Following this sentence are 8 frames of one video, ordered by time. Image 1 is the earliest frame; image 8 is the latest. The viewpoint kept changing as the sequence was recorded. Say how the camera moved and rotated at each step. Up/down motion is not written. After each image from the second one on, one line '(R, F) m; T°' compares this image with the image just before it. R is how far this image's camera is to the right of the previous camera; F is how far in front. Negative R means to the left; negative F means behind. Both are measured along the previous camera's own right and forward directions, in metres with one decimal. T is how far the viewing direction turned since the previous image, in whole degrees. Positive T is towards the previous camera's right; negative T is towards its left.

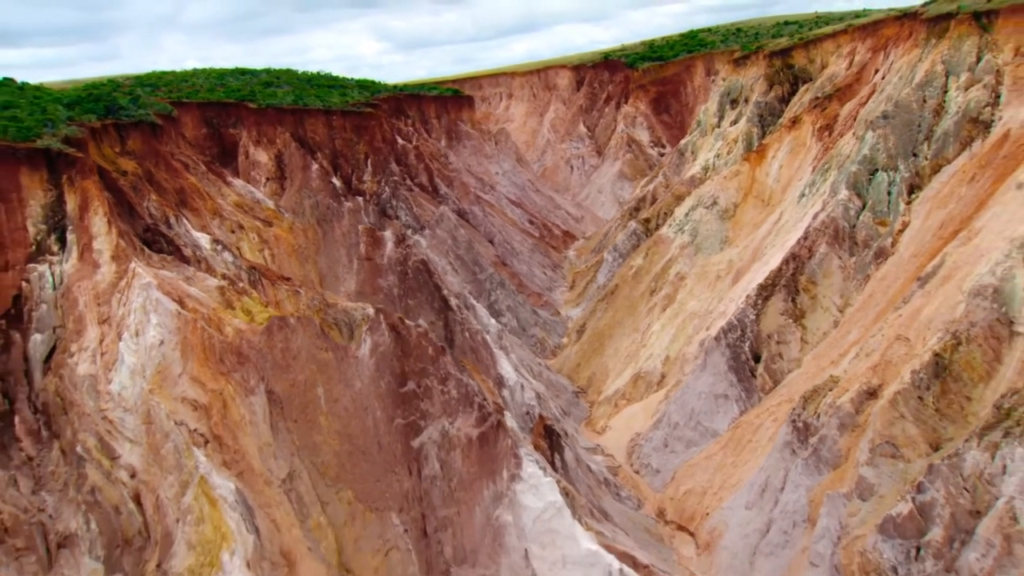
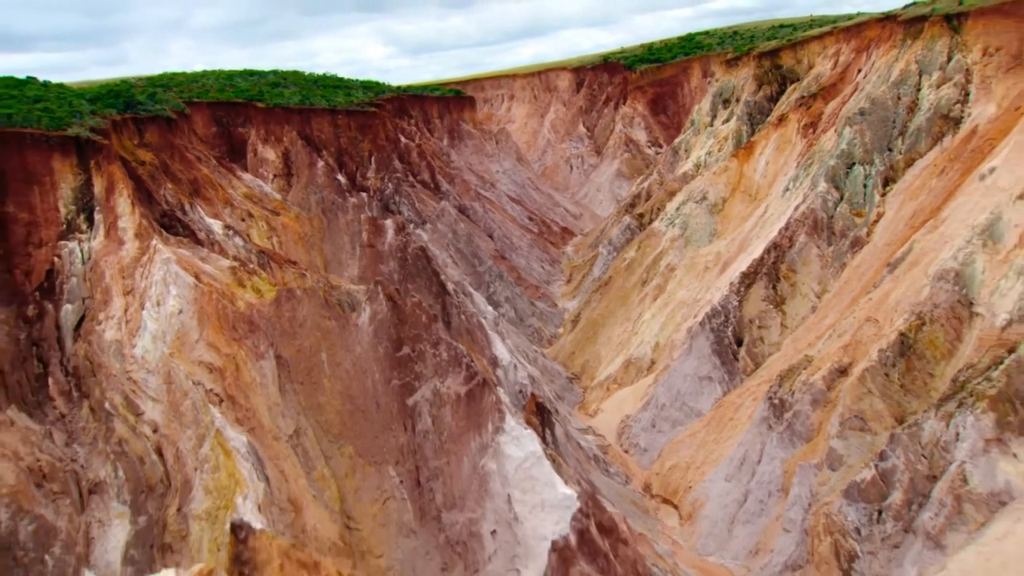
(+0.2, -1.2) m; 0°
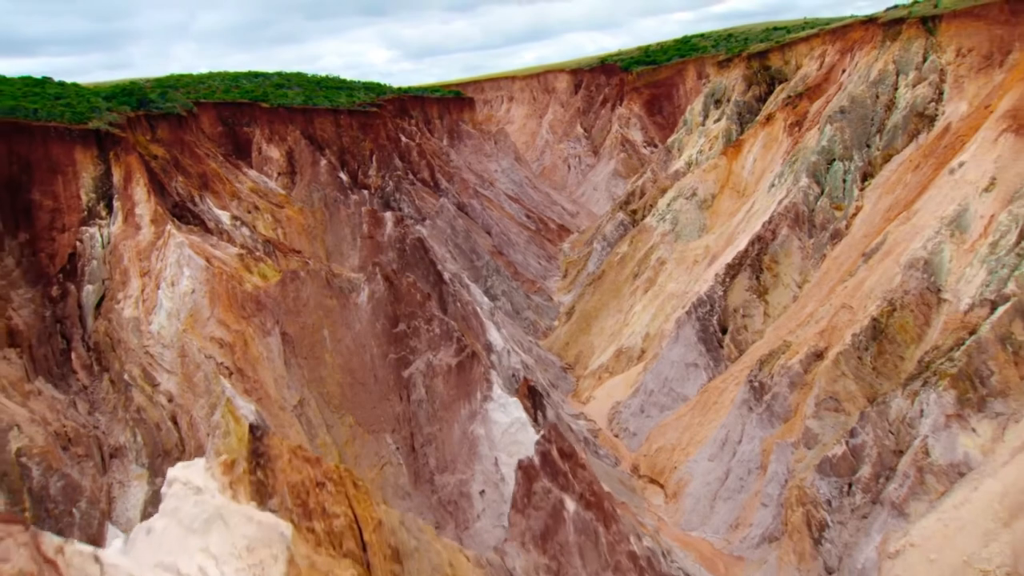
(+0.1, -1.0) m; 0°
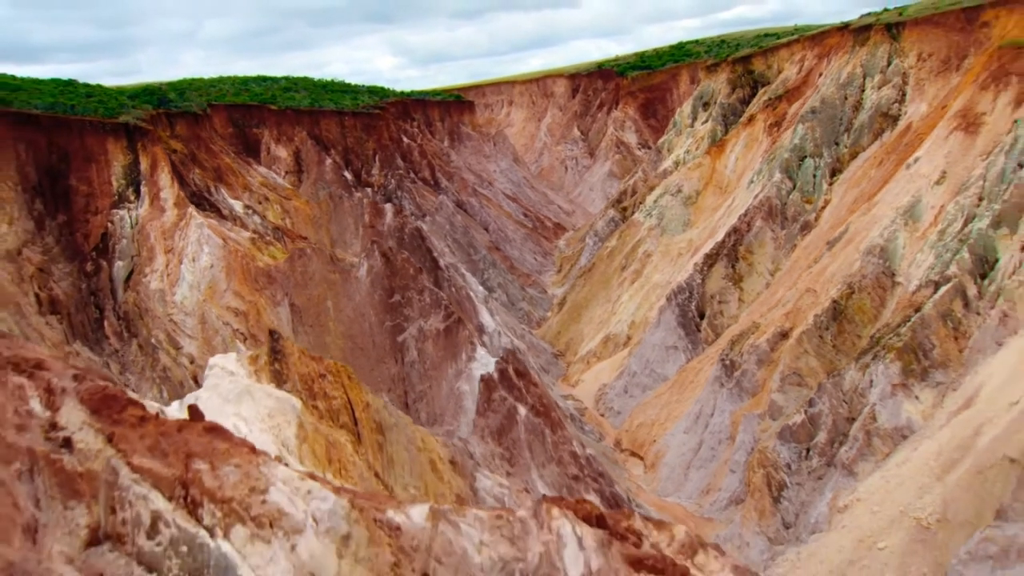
(+0.2, -1.7) m; 0°
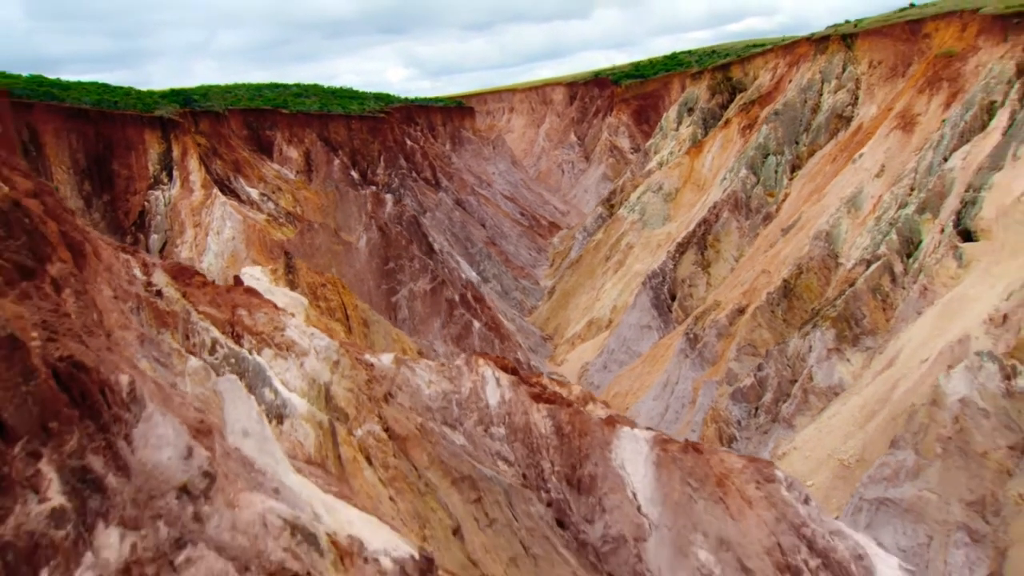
(+0.4, -2.6) m; 0°
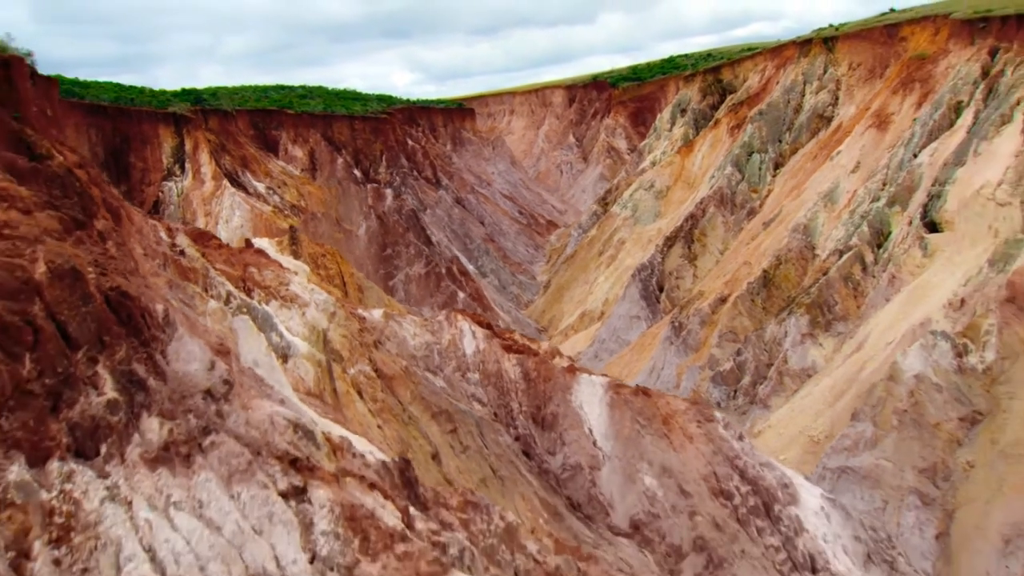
(+0.2, -1.2) m; 0°
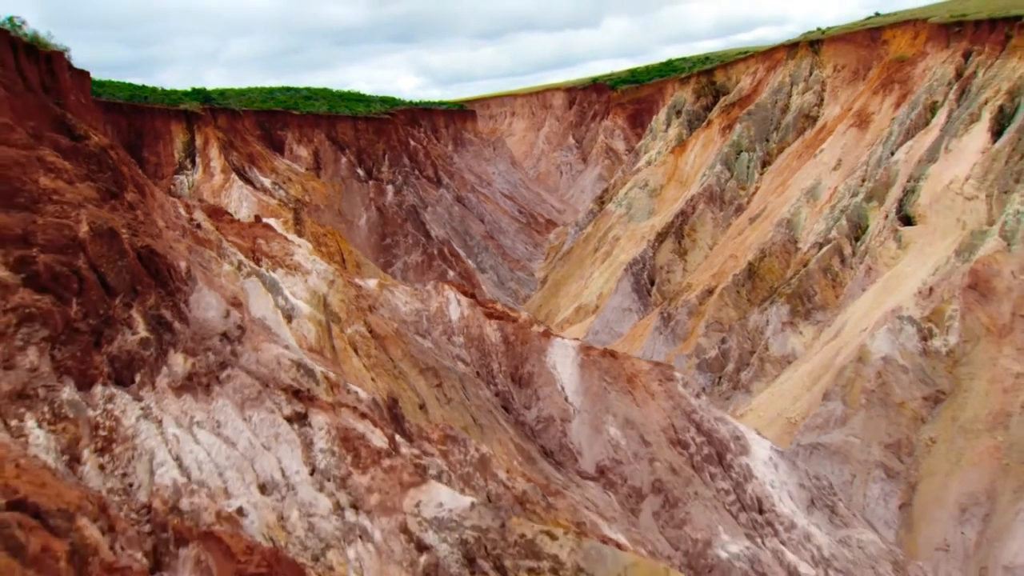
(+0.2, -1.1) m; 0°
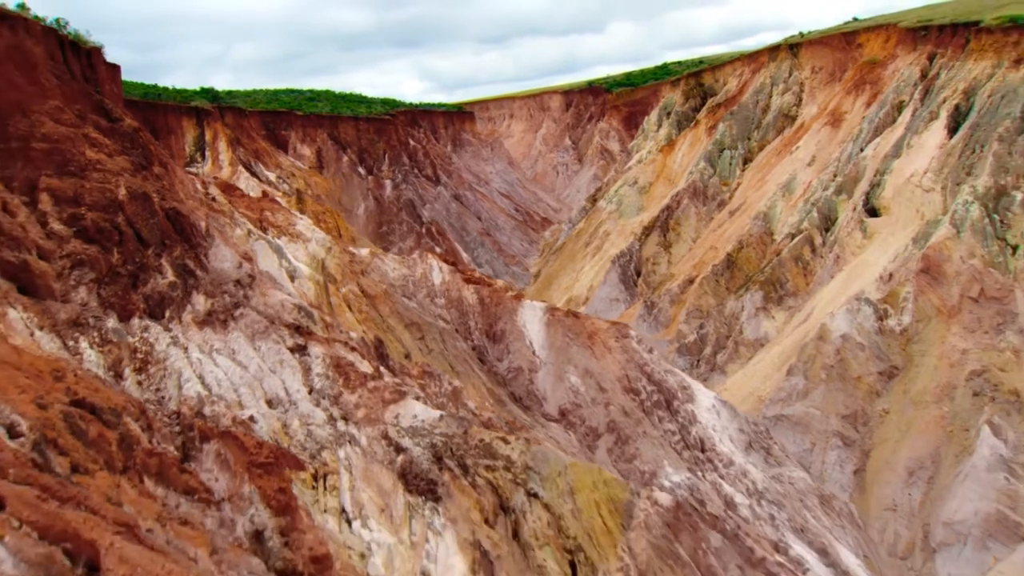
(+0.2, -1.4) m; 0°
